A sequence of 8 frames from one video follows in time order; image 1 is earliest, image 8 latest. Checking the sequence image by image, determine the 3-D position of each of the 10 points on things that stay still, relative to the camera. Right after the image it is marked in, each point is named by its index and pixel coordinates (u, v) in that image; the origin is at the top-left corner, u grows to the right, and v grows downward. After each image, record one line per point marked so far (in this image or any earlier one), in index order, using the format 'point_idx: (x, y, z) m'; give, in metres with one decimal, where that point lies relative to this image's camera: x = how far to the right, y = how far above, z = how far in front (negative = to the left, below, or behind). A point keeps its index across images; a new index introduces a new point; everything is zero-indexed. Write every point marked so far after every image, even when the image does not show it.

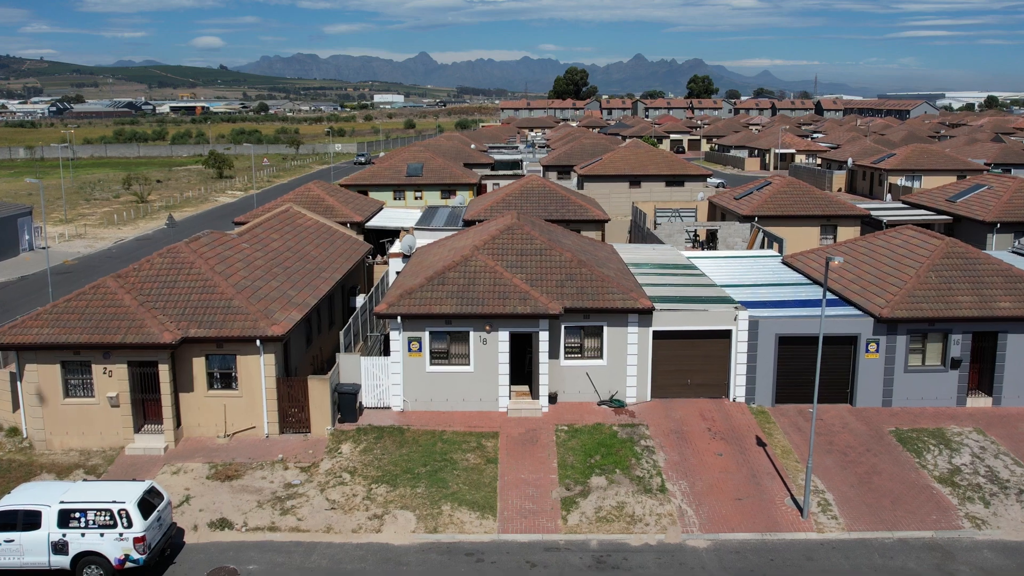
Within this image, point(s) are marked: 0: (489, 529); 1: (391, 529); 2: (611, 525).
0: (-0.5, -4.9, +19.3) m
1: (-2.5, -4.9, +19.3) m
2: (+2.1, -4.9, +19.4) m
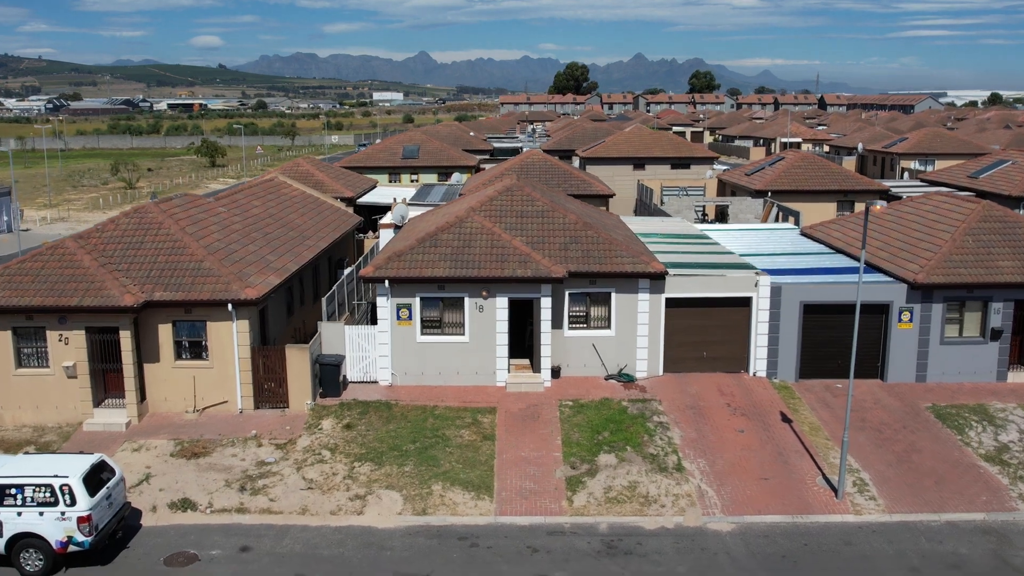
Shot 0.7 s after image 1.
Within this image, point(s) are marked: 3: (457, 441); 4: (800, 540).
0: (-0.5, -4.0, +17.1) m
1: (-2.5, -4.0, +17.2) m
2: (+2.0, -4.0, +17.3) m
3: (-1.1, -3.2, +19.6) m
4: (+5.0, -4.4, +16.4) m
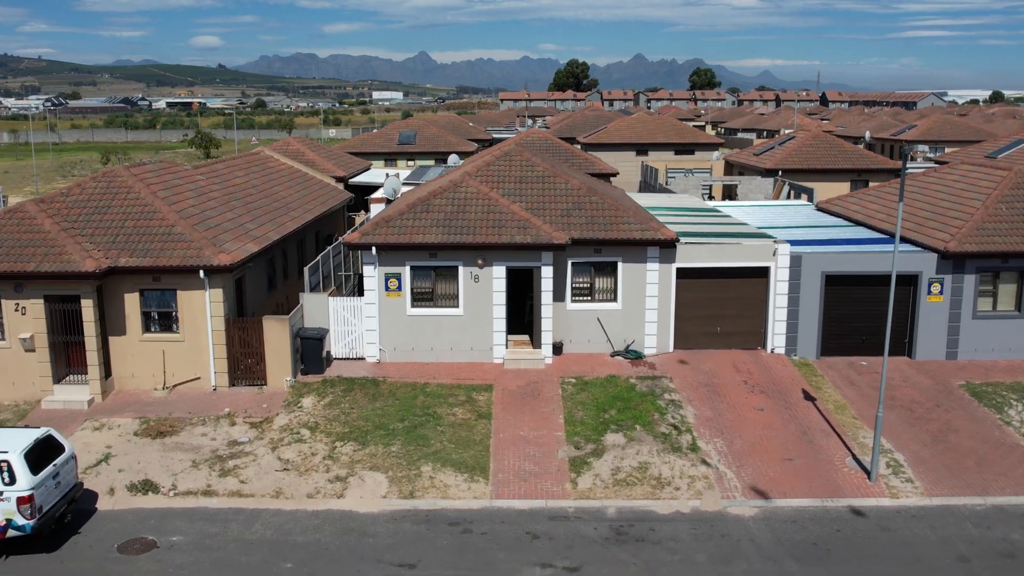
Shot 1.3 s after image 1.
0: (-0.5, -3.4, +15.4) m
1: (-2.5, -3.4, +15.4) m
2: (+2.0, -3.3, +15.5) m
3: (-1.2, -2.5, +17.8) m
4: (+5.0, -3.7, +14.6) m
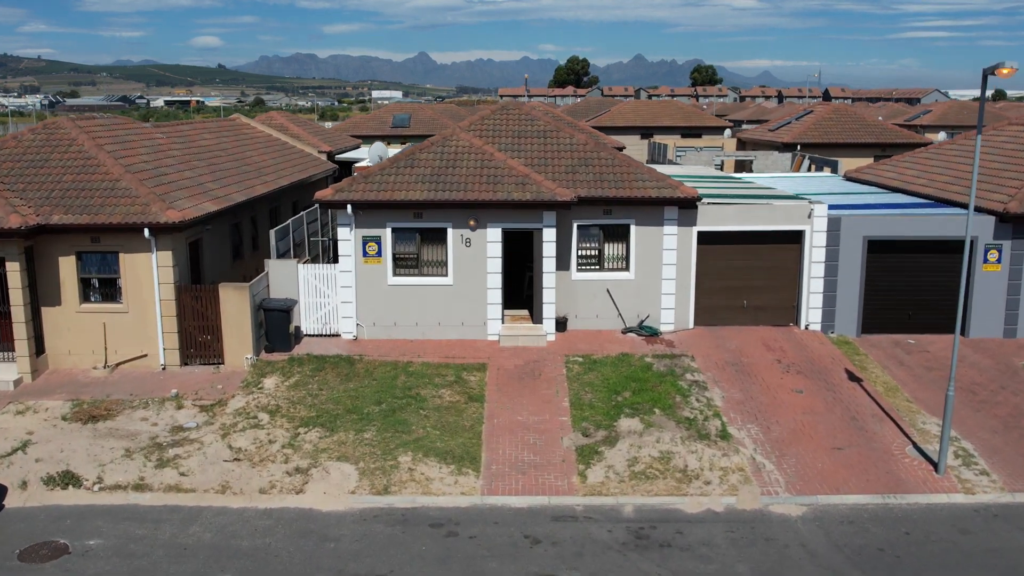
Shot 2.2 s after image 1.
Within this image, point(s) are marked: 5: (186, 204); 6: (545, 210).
0: (-0.6, -2.7, +12.7) m
1: (-2.6, -2.7, +12.7) m
2: (+1.9, -2.6, +12.8) m
3: (-1.2, -1.8, +15.2) m
4: (+4.9, -3.0, +12.0) m
5: (-6.0, +1.5, +17.3) m
6: (+0.6, +1.4, +17.3) m
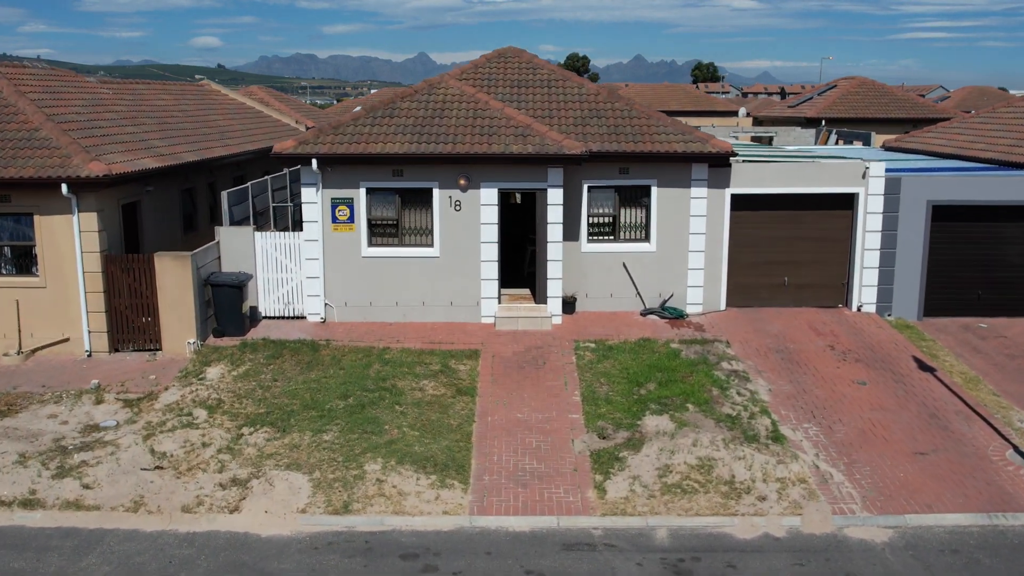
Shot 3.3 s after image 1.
0: (-0.6, -2.3, +9.8) m
1: (-2.6, -2.3, +9.8) m
2: (+1.9, -2.2, +9.9) m
3: (-1.3, -1.4, +12.3) m
4: (+4.9, -2.6, +9.1) m
5: (-6.0, +2.0, +14.4) m
6: (+0.6, +1.9, +14.4) m
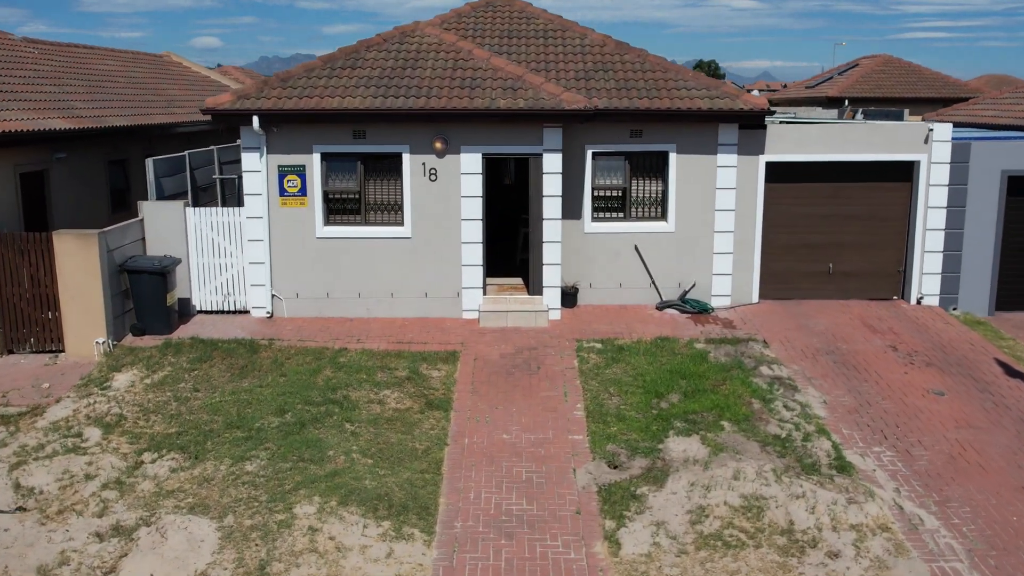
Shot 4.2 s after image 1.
0: (-0.8, -2.1, +7.2) m
1: (-2.8, -2.1, +7.2) m
2: (+1.8, -2.1, +7.3) m
3: (-1.4, -1.3, +9.6) m
4: (+4.7, -2.4, +6.4) m
5: (-6.1, +2.1, +11.7) m
6: (+0.4, +2.0, +11.7) m
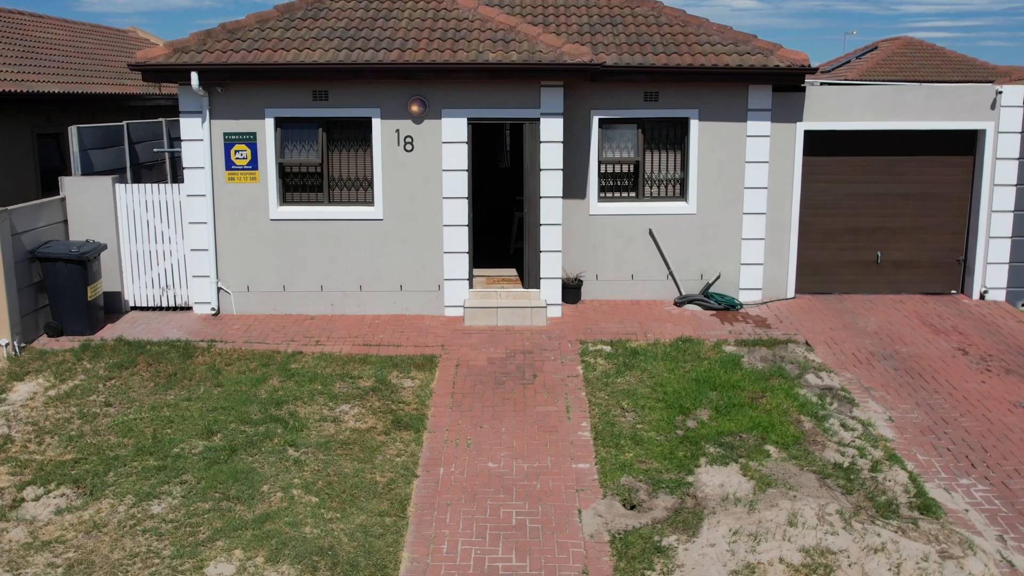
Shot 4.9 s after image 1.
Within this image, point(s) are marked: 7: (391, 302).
0: (-0.9, -2.0, +5.2) m
1: (-2.9, -2.0, +5.2) m
2: (+1.7, -2.0, +5.3) m
3: (-1.5, -1.2, +7.6) m
4: (+4.6, -2.3, +4.4) m
5: (-6.2, +2.2, +9.8) m
6: (+0.3, +2.1, +9.8) m
7: (-1.3, -0.1, +10.5) m
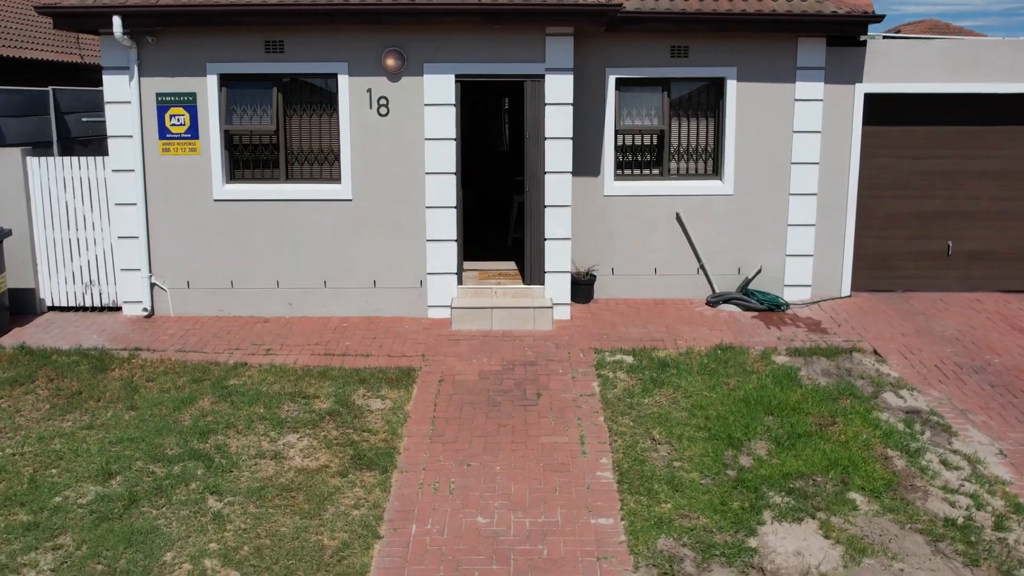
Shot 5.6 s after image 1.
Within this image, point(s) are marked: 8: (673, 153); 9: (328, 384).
0: (-0.9, -2.0, +3.4) m
1: (-2.9, -2.0, +3.4) m
2: (+1.6, -1.9, +3.5) m
3: (-1.5, -1.1, +5.8) m
4: (+4.6, -2.3, +2.6) m
5: (-6.3, +2.2, +7.9) m
6: (+0.3, +2.1, +7.9) m
7: (-1.3, -0.1, +8.6) m
8: (+1.5, +1.3, +9.0) m
9: (-1.3, -0.7, +7.1) m
